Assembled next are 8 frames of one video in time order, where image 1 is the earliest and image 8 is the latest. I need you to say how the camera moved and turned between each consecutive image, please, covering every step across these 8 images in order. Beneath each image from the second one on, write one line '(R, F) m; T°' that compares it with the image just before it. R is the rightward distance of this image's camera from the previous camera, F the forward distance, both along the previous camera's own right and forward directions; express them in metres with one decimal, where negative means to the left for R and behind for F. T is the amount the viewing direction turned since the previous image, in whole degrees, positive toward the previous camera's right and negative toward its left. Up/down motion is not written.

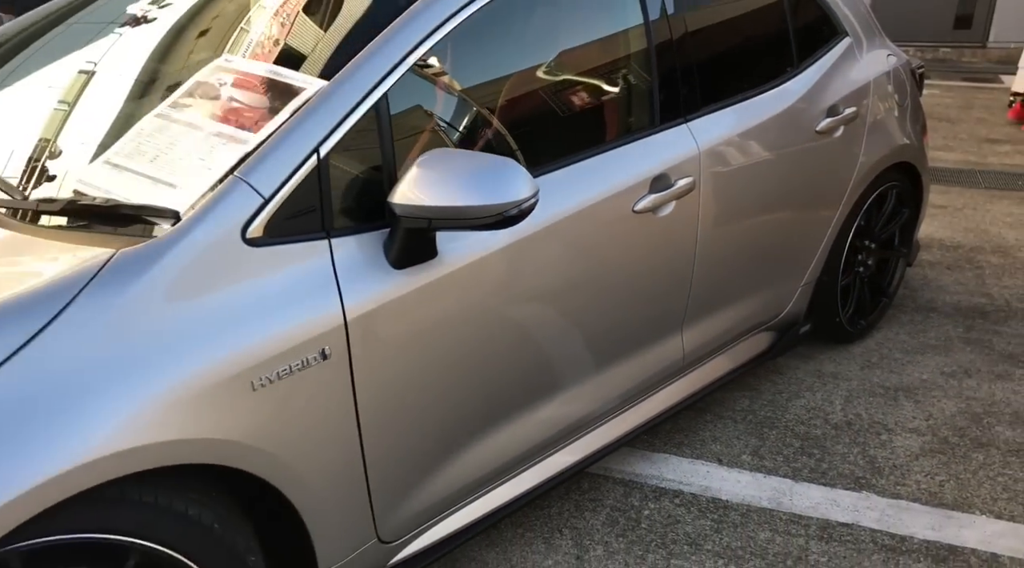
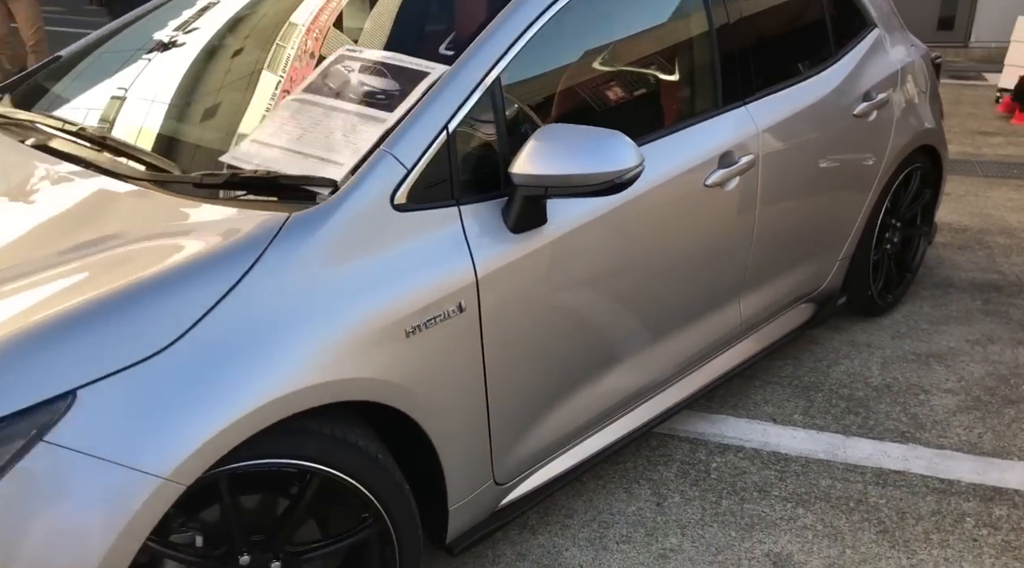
(-0.3, -0.2) m; +1°
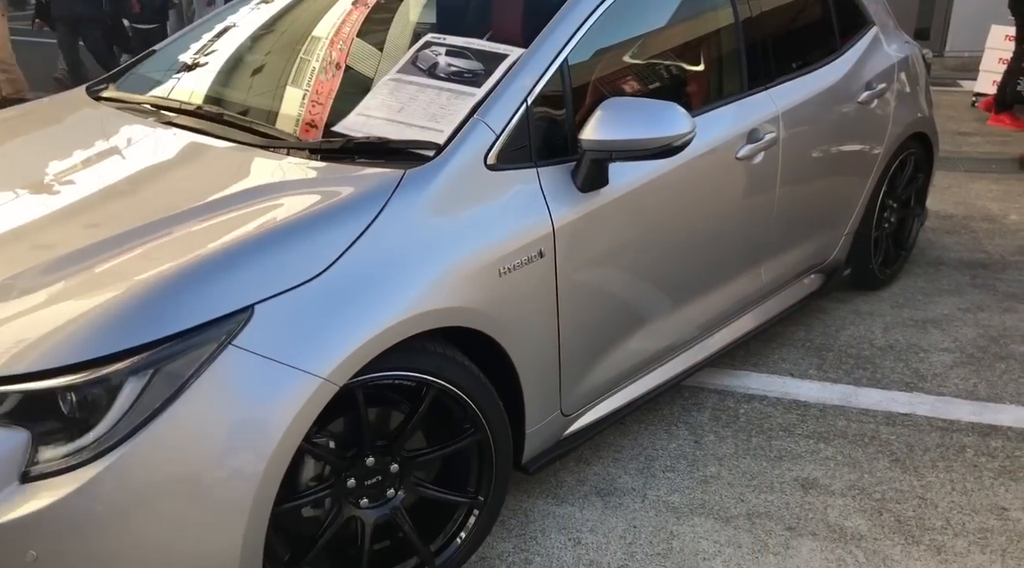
(-0.2, -0.3) m; +1°
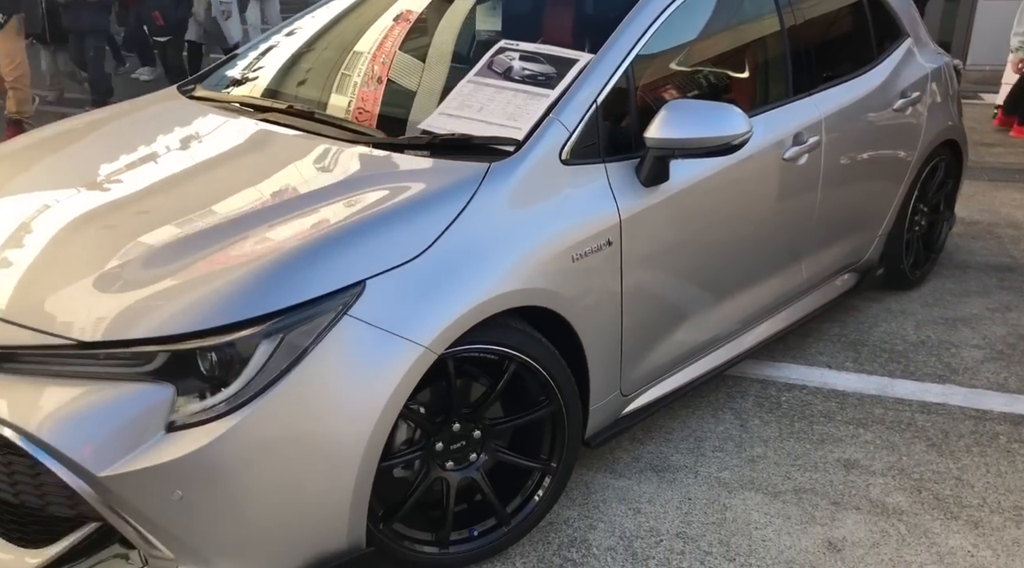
(-0.2, -0.2) m; -1°
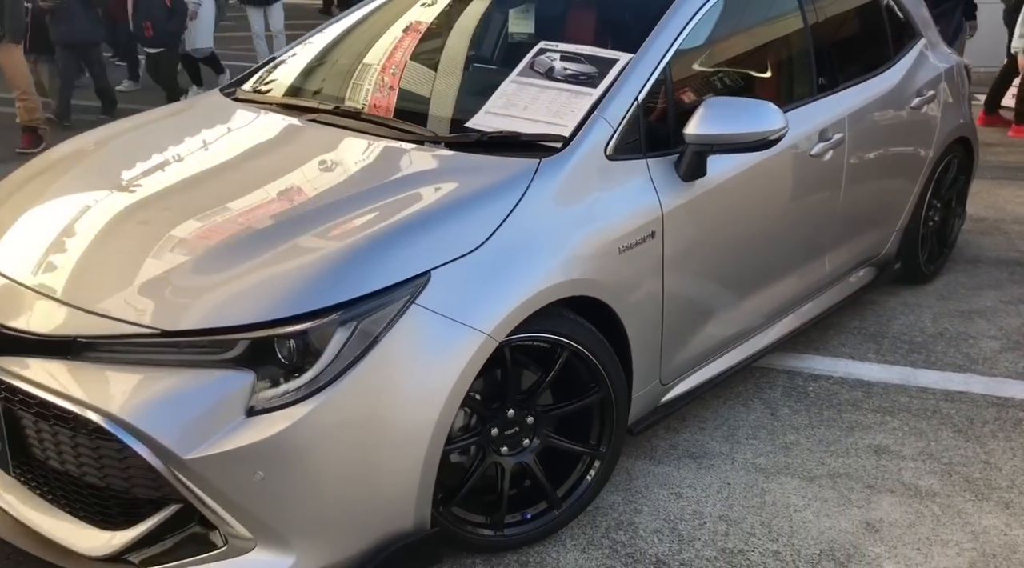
(-0.2, -0.1) m; 0°
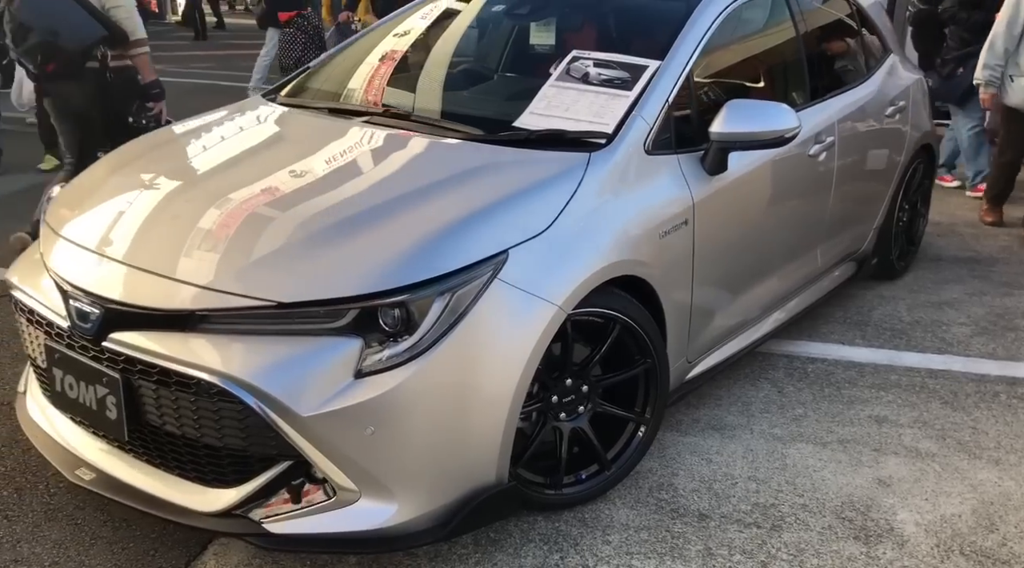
(-0.3, -0.2) m; +4°
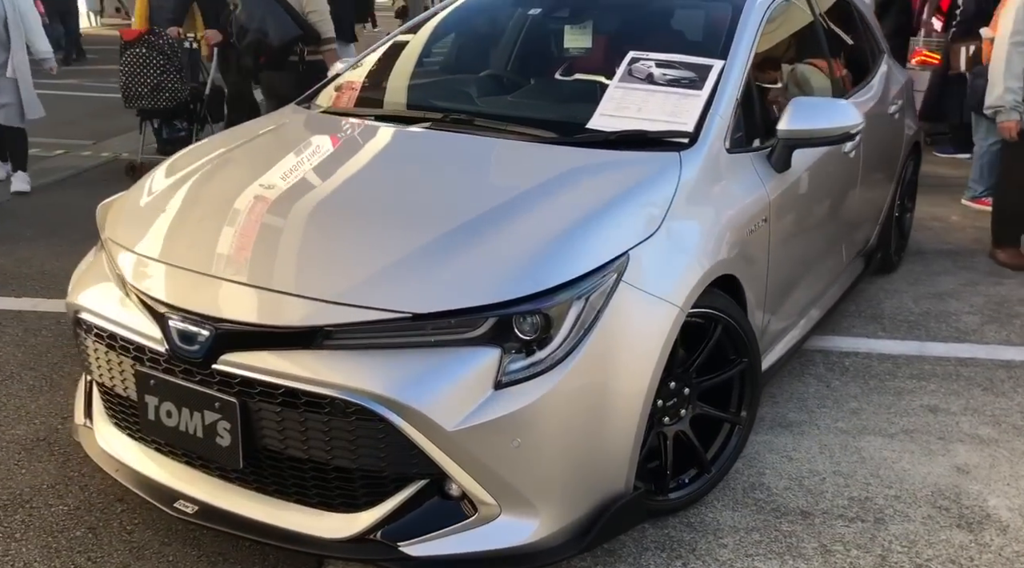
(-0.5, +0.1) m; +6°
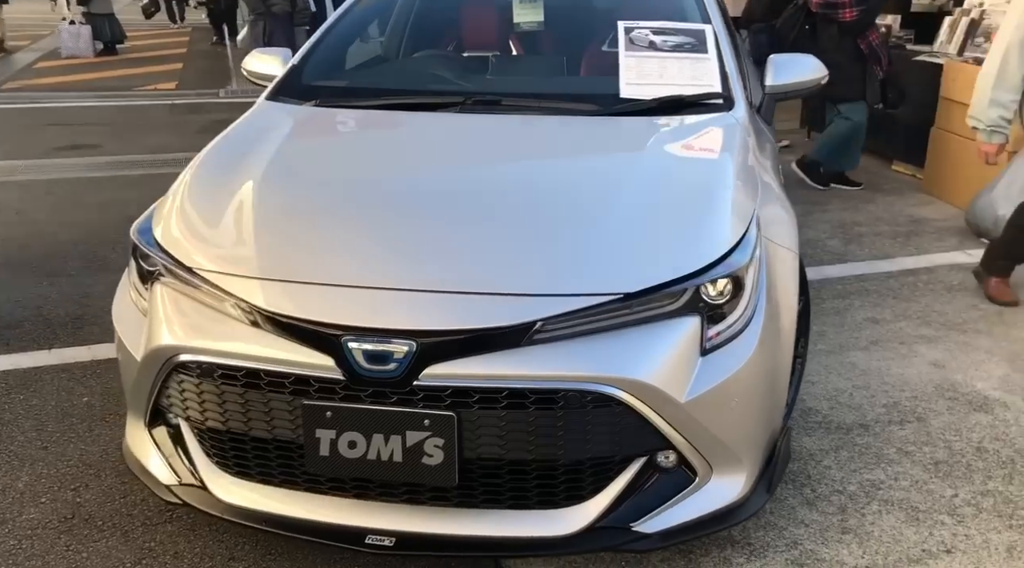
(-1.1, +0.2) m; +19°
